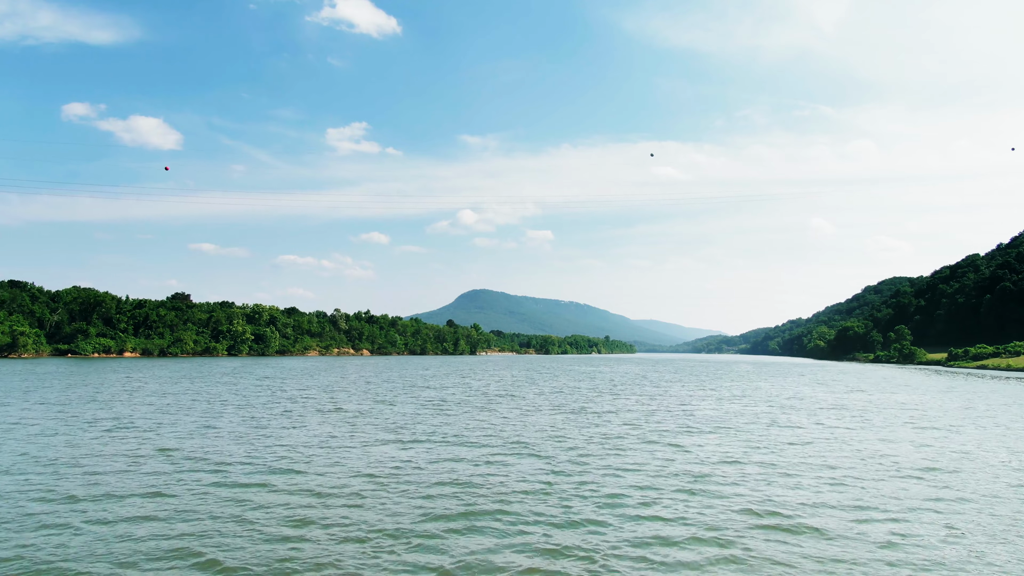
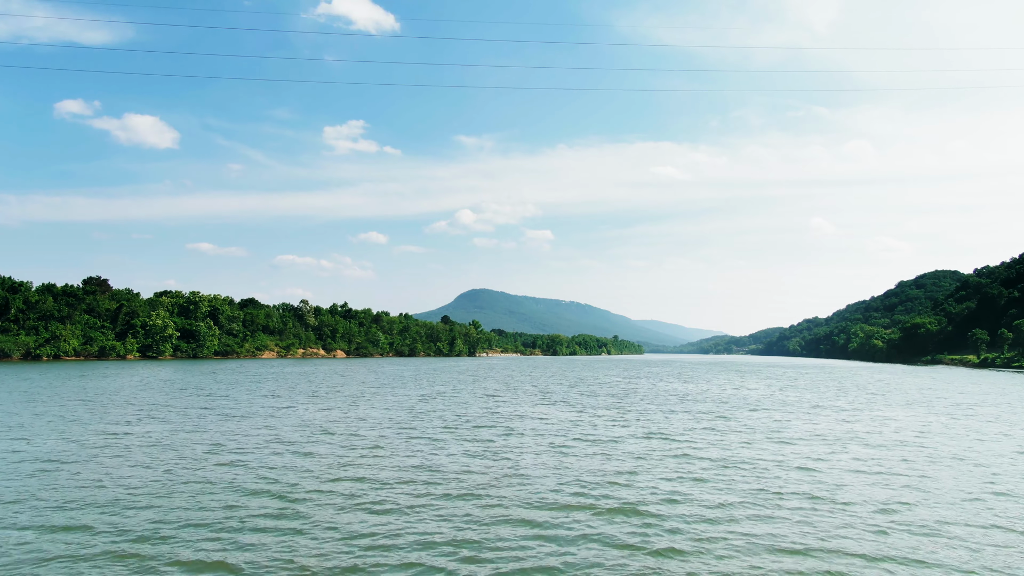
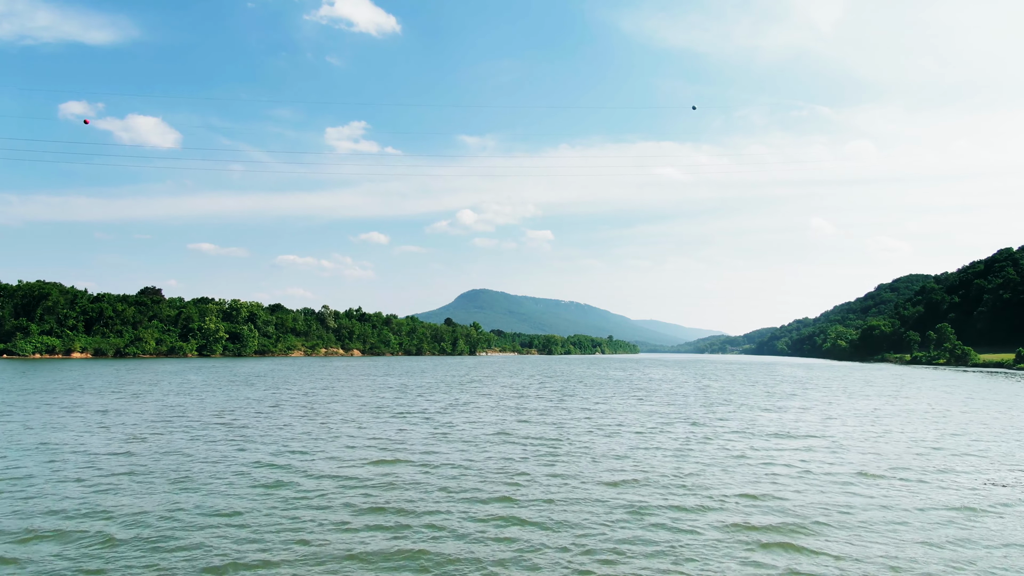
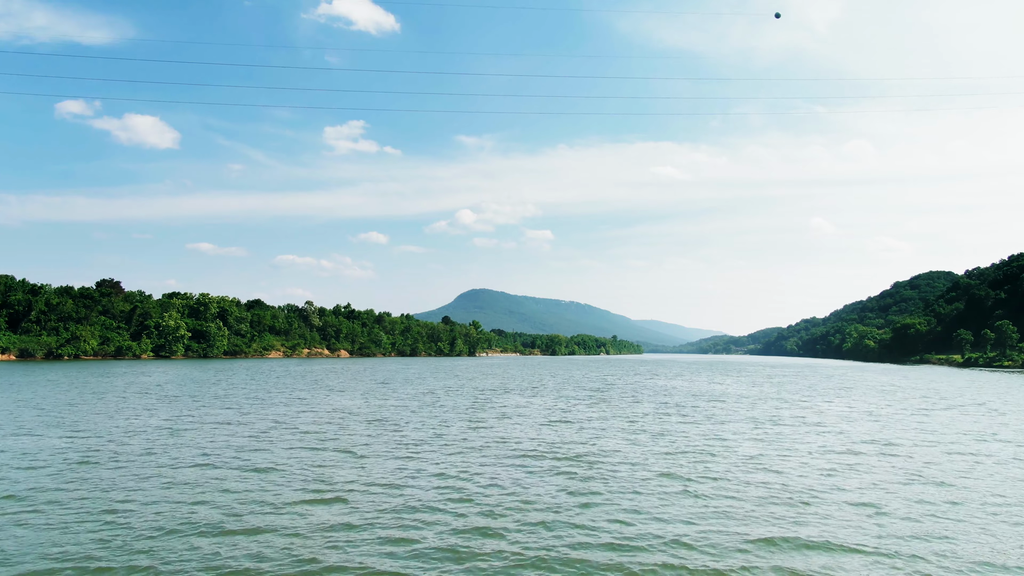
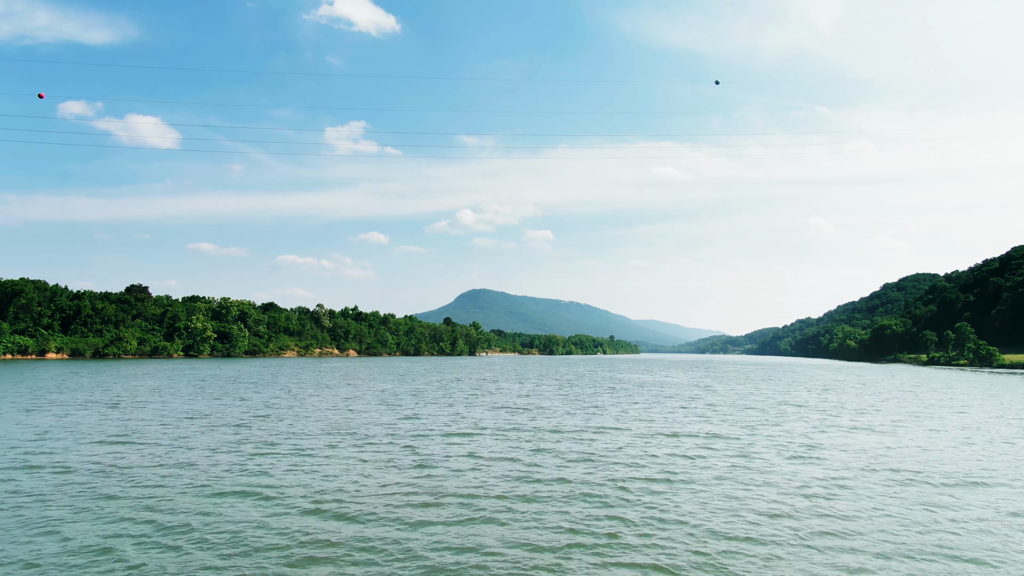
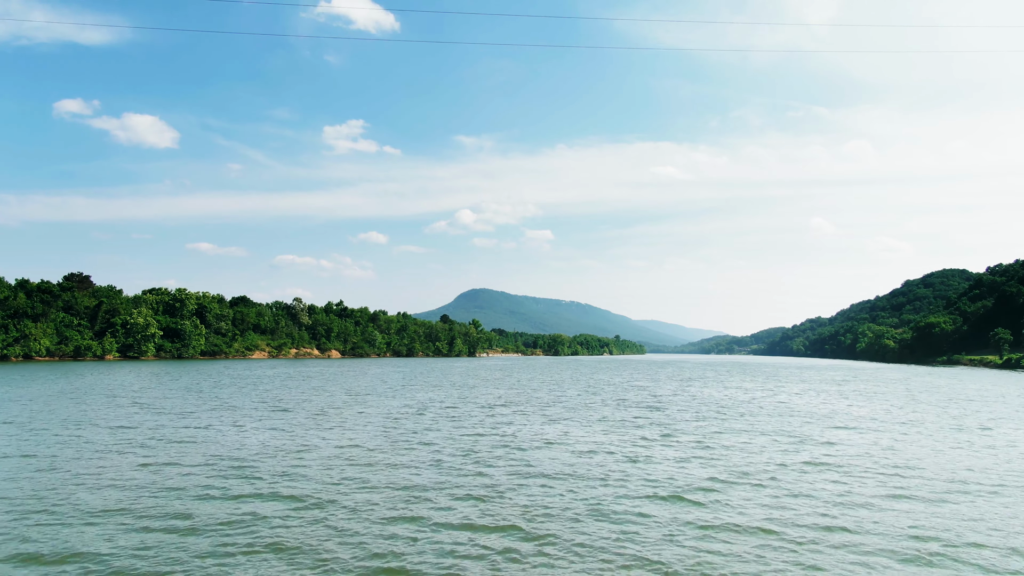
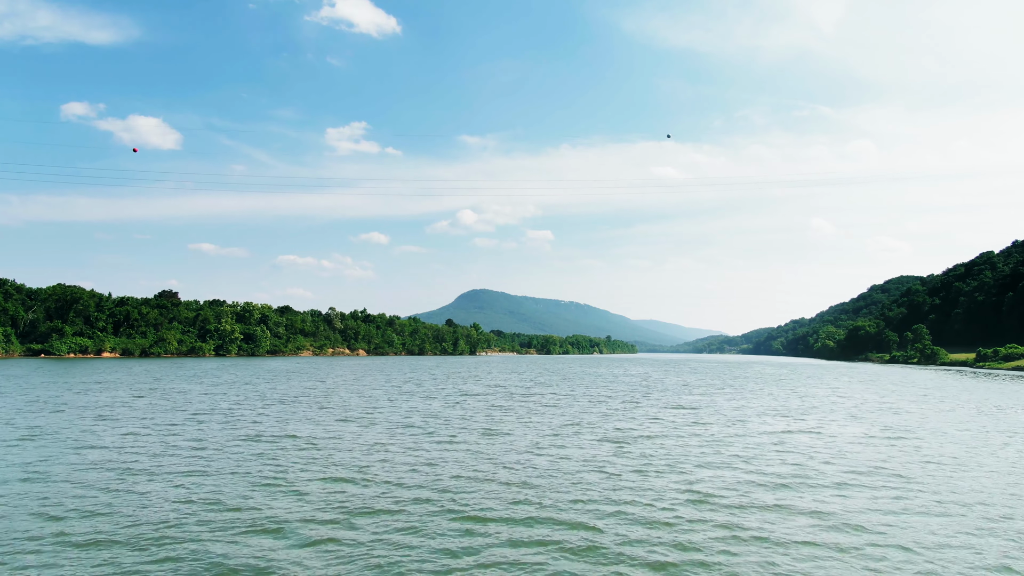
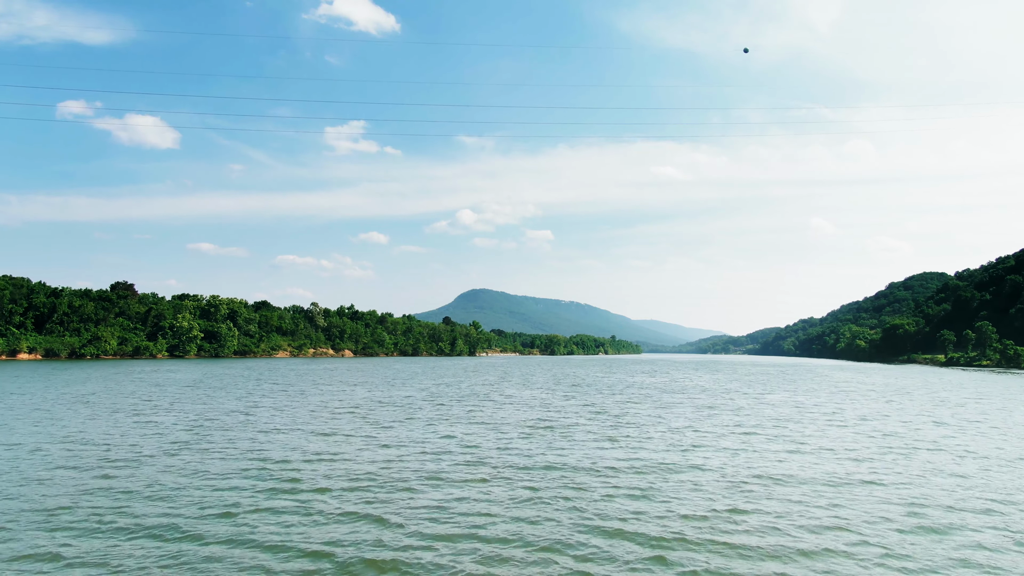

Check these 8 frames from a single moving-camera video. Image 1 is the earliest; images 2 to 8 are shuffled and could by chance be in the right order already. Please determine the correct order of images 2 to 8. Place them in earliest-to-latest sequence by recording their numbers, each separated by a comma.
7, 3, 5, 8, 4, 2, 6
